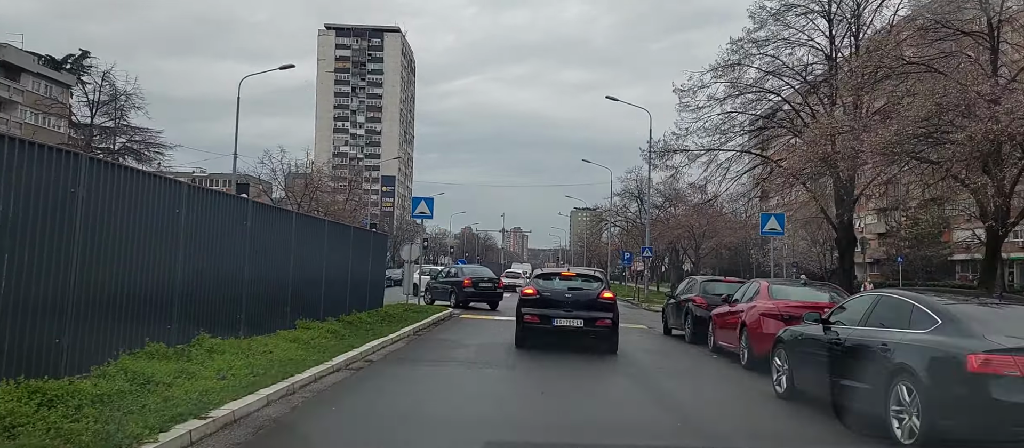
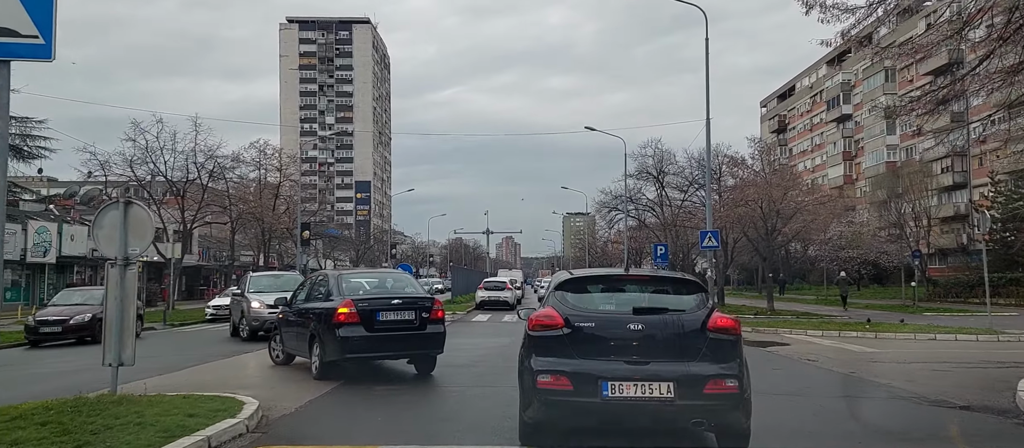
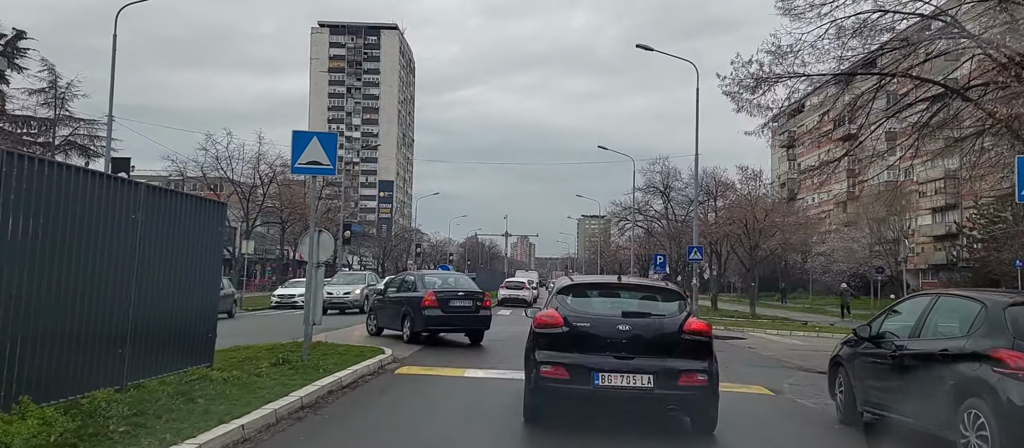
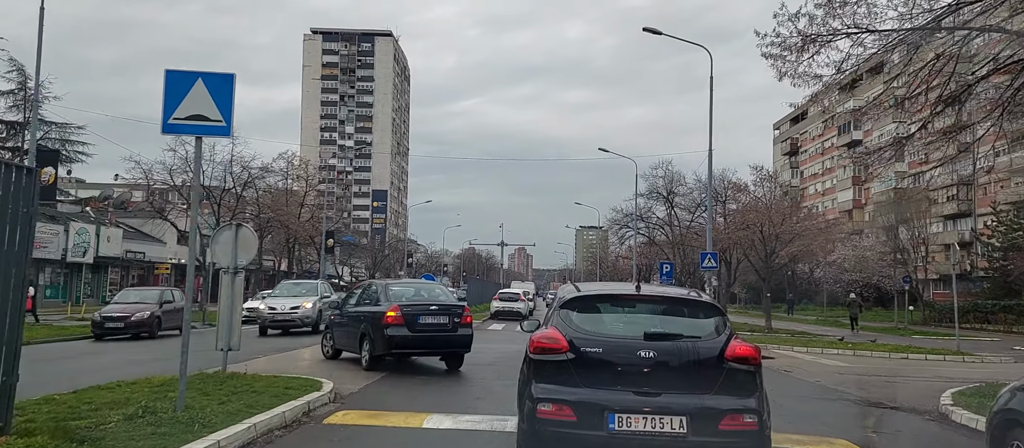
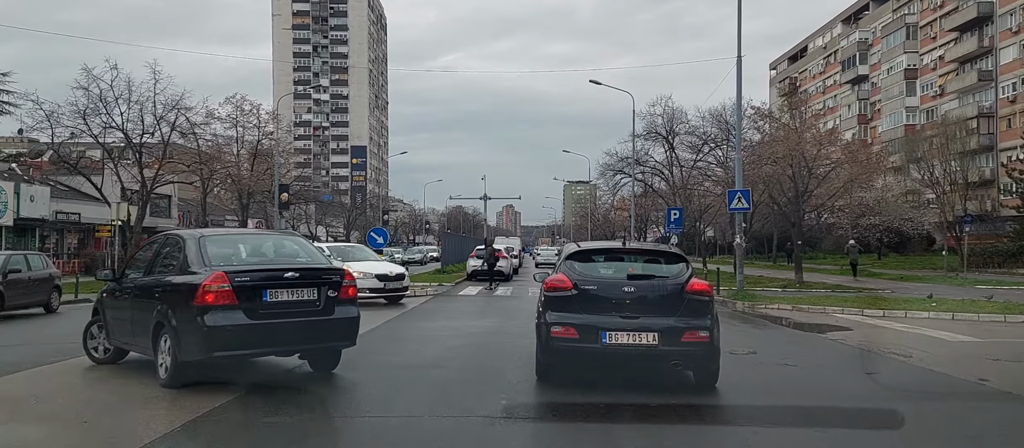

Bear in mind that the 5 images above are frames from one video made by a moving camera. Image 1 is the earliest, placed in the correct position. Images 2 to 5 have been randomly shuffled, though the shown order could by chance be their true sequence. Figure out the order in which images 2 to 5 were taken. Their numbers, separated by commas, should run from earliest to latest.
3, 4, 2, 5
